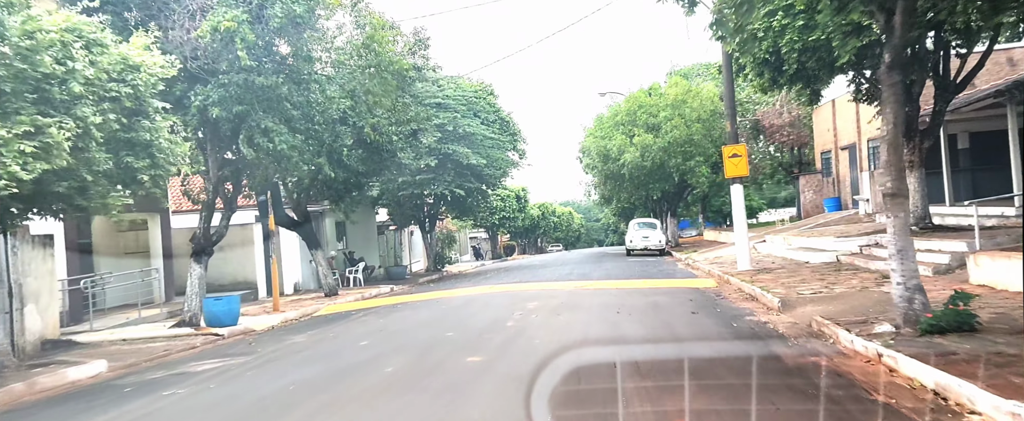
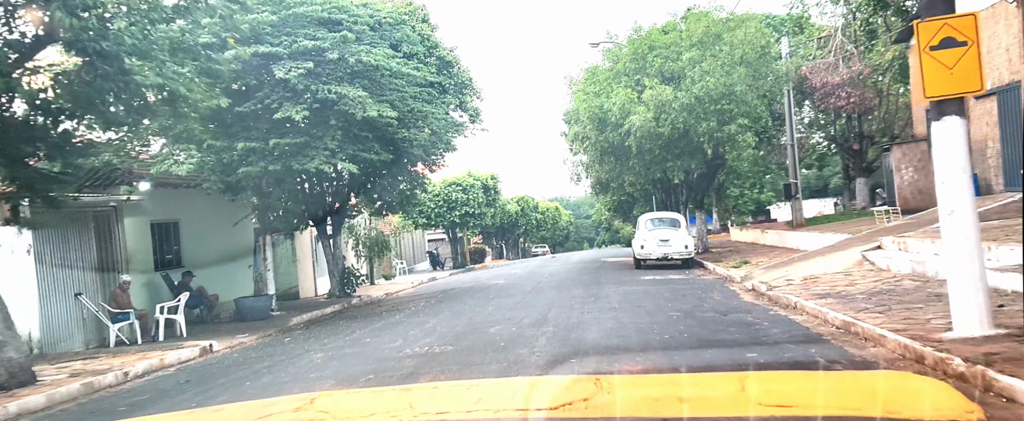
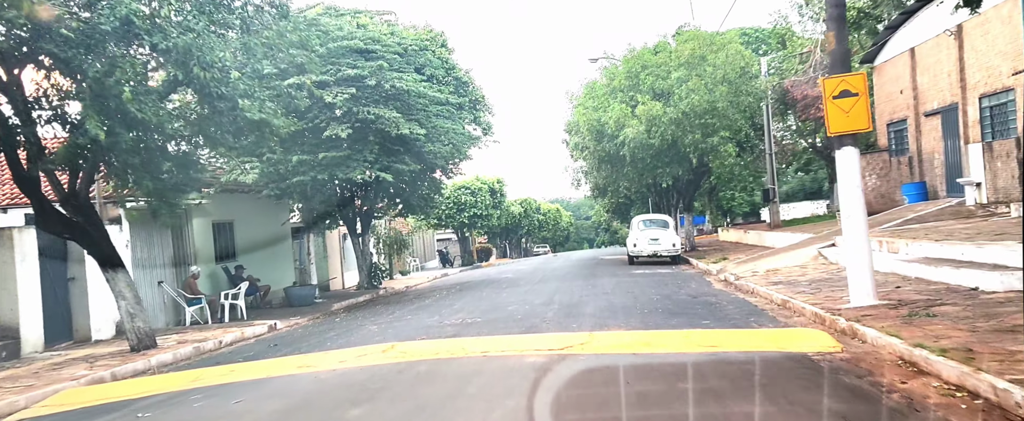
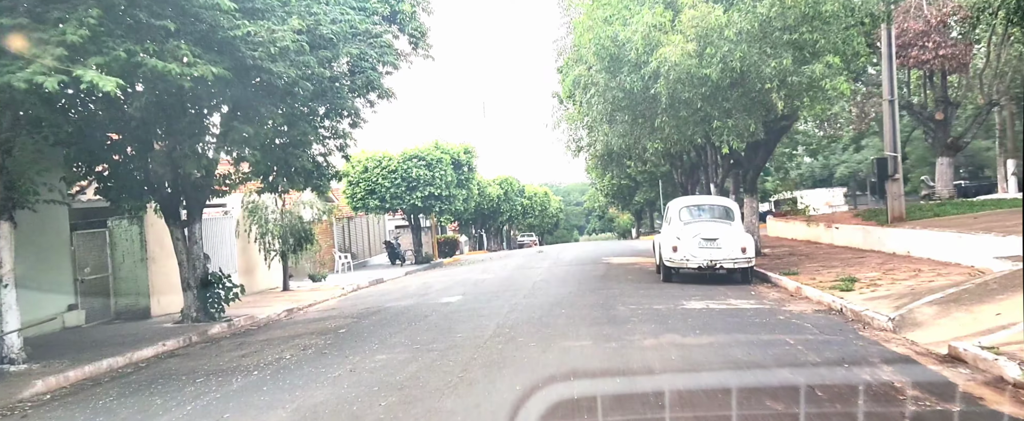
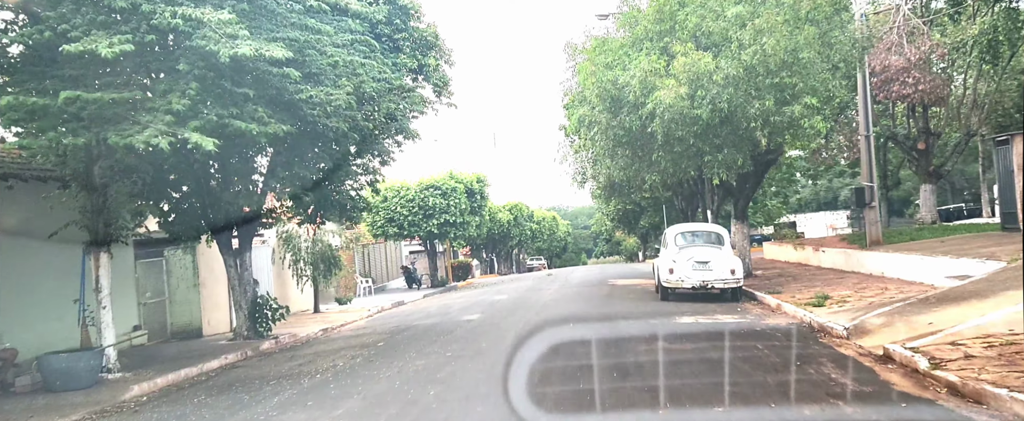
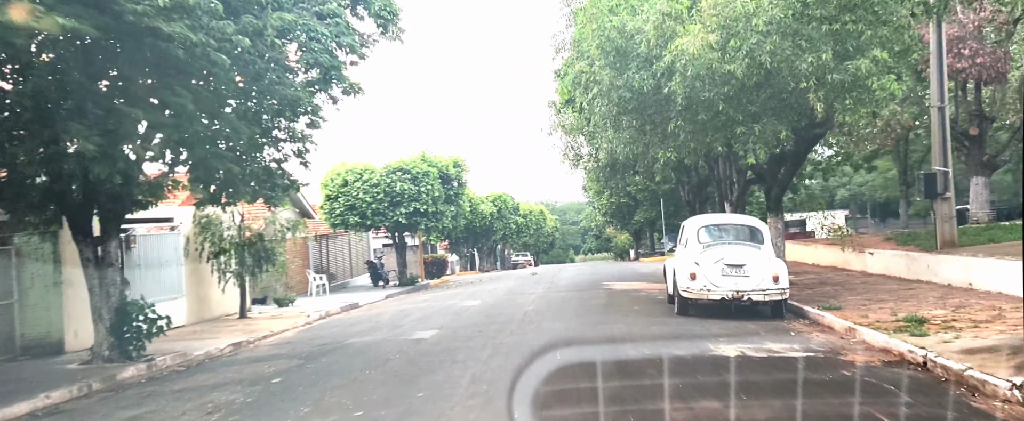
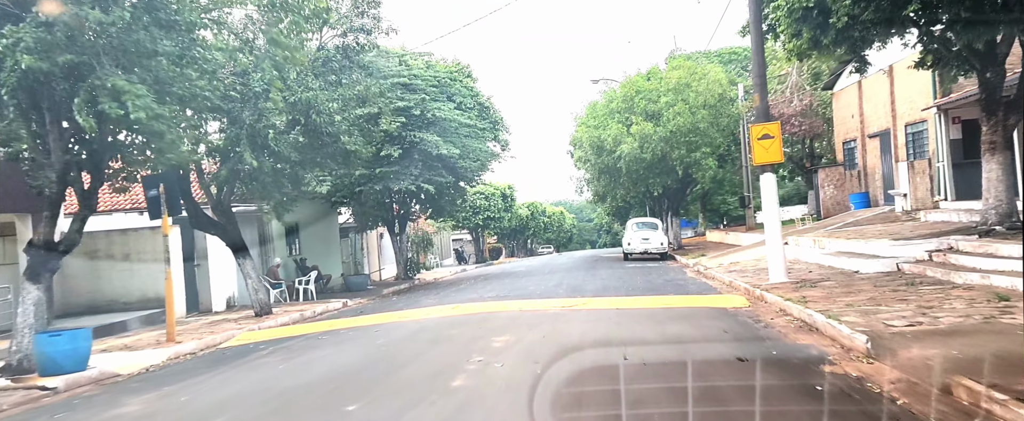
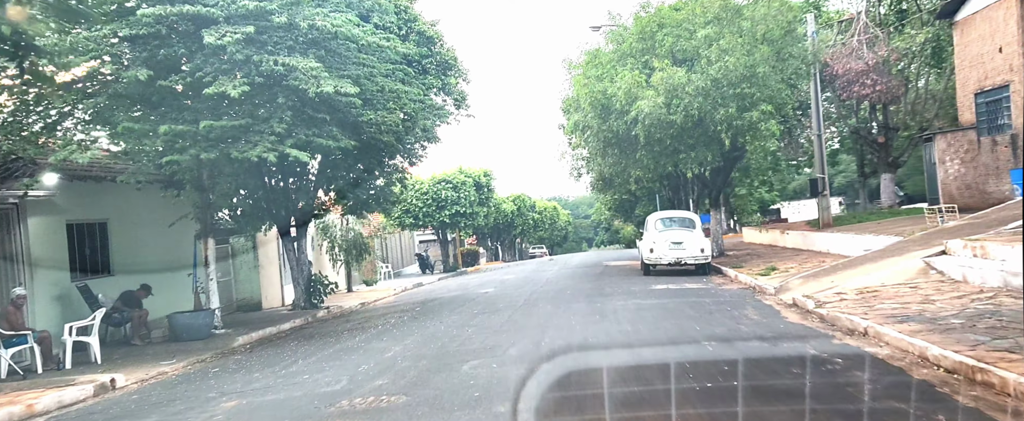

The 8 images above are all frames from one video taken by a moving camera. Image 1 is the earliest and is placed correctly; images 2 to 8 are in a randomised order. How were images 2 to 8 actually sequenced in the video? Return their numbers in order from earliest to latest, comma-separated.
7, 3, 2, 8, 5, 4, 6
